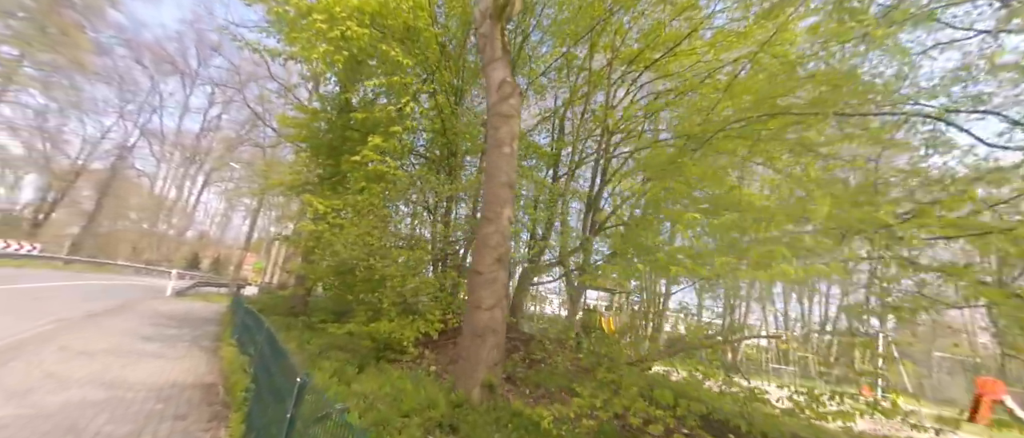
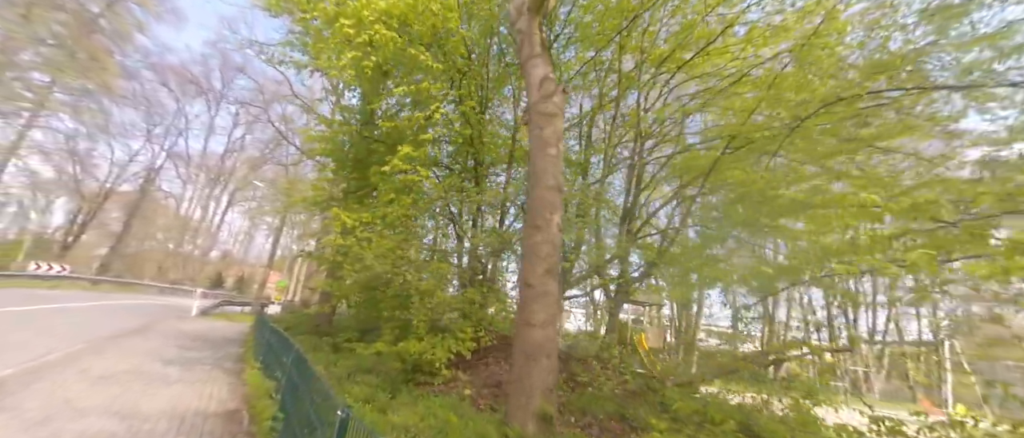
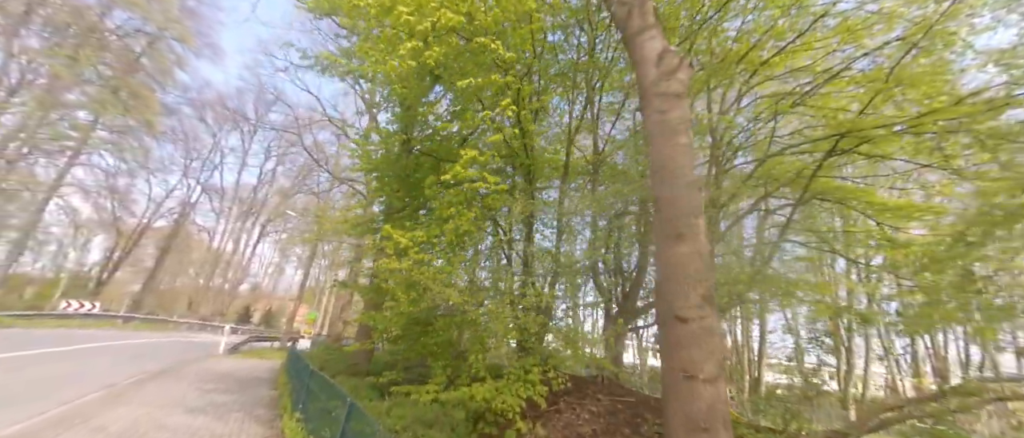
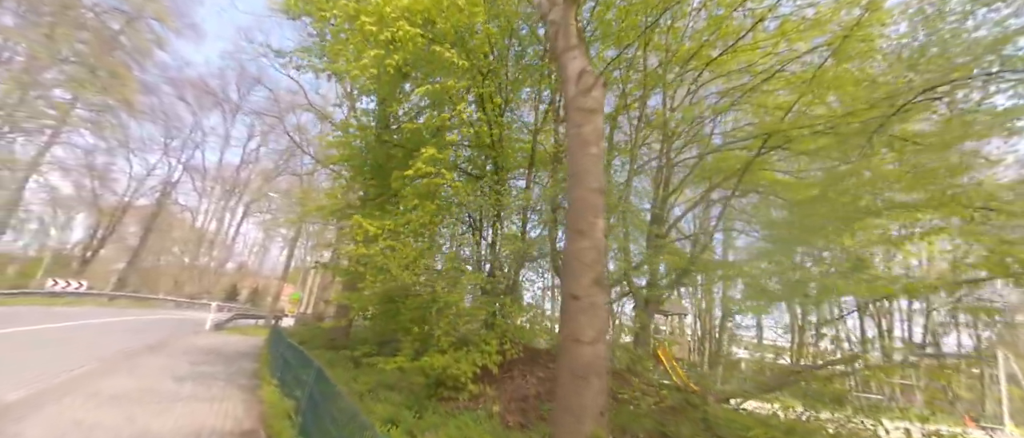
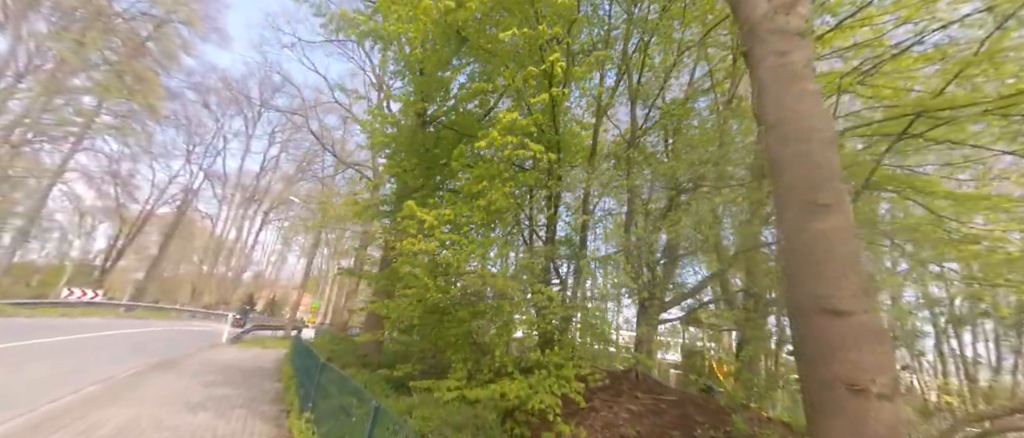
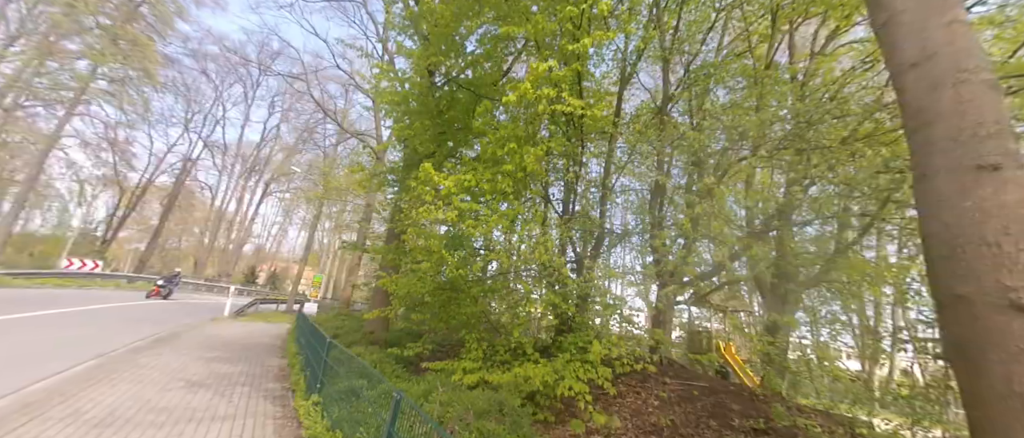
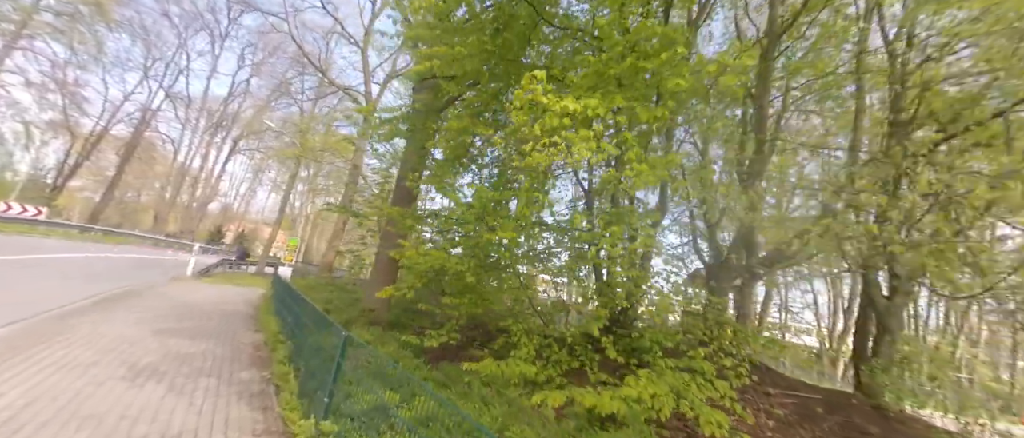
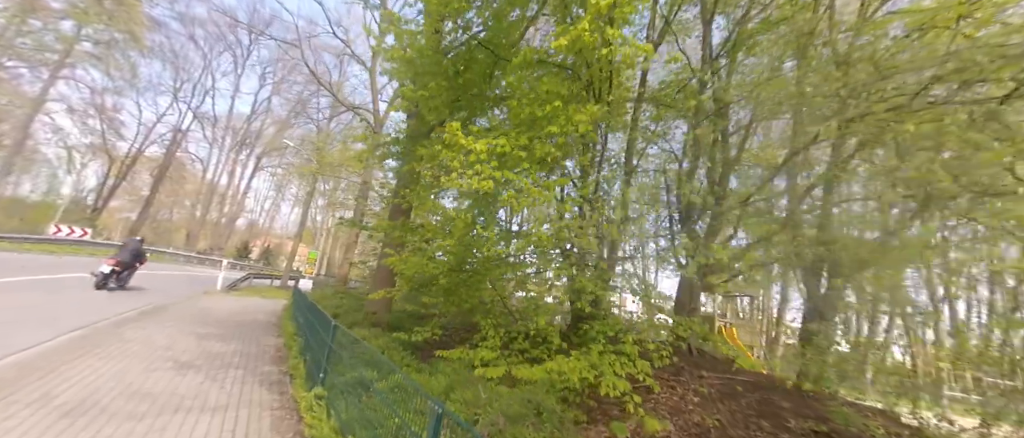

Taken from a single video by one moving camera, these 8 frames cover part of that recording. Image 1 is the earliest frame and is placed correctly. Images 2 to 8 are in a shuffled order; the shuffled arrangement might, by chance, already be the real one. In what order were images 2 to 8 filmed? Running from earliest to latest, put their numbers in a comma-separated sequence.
2, 4, 3, 5, 6, 8, 7
